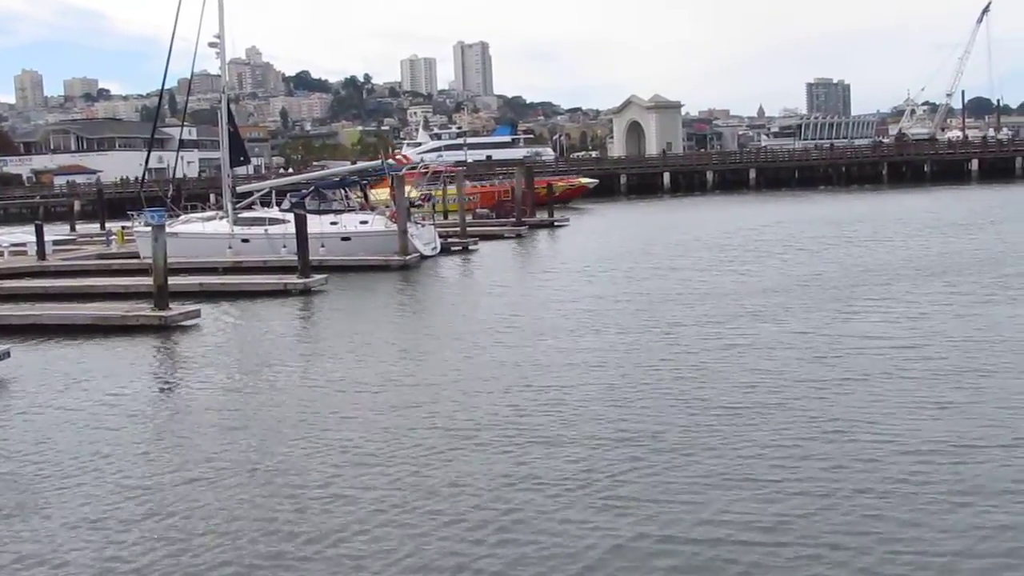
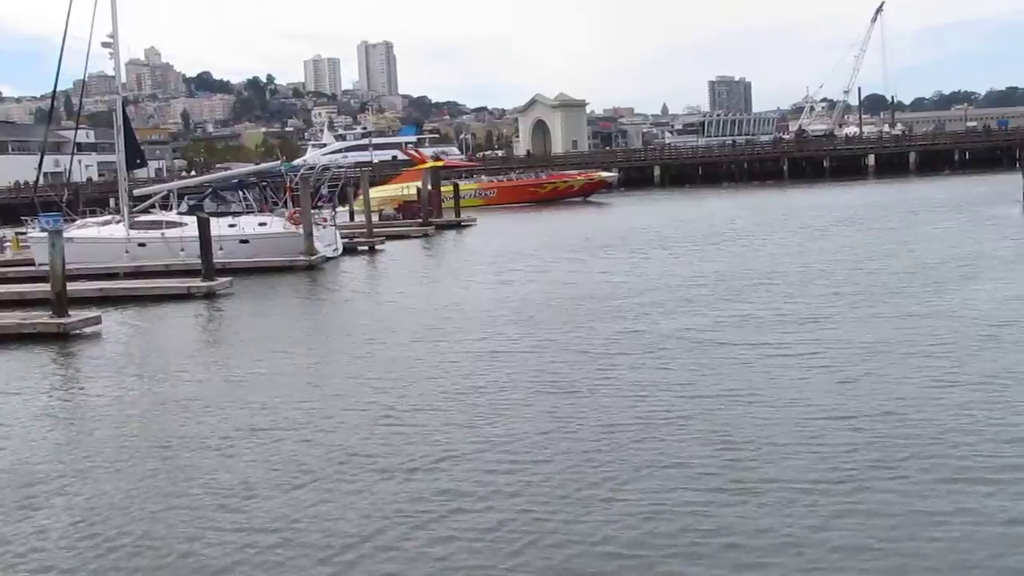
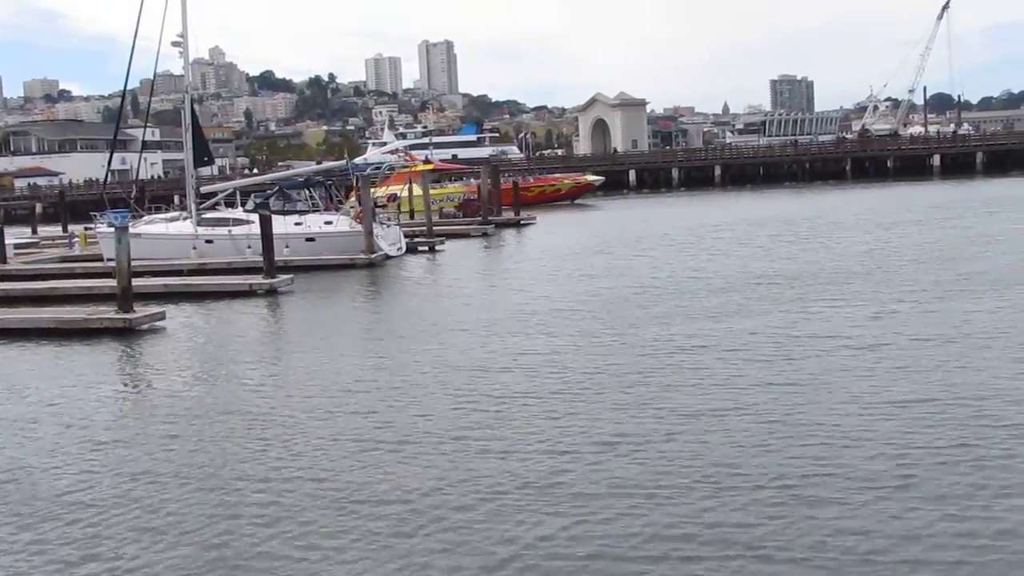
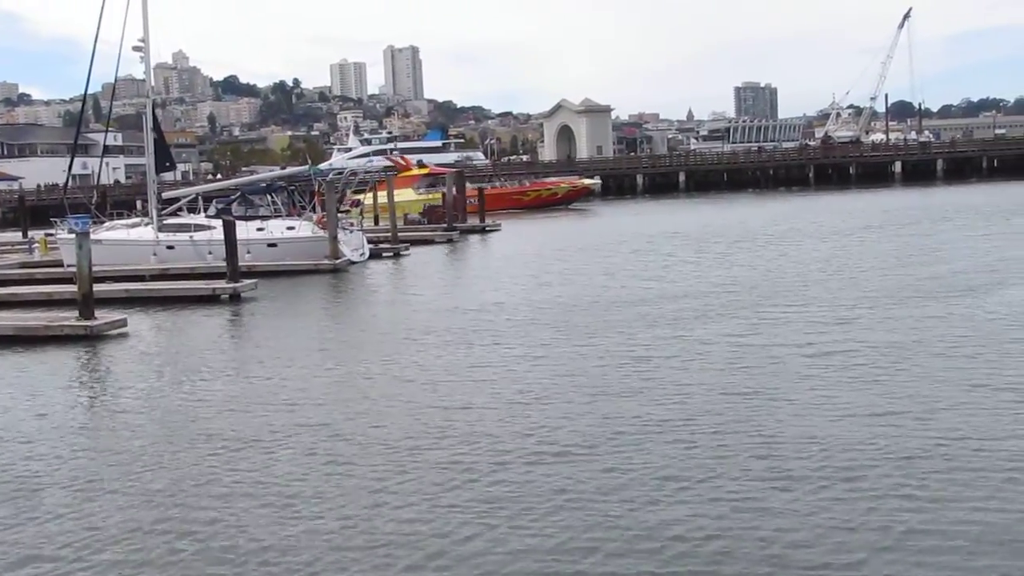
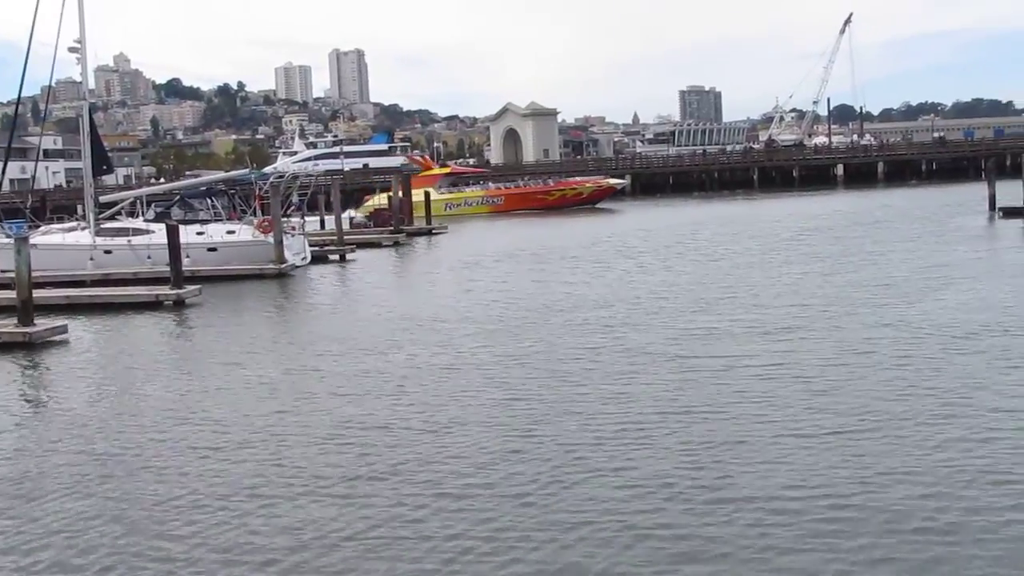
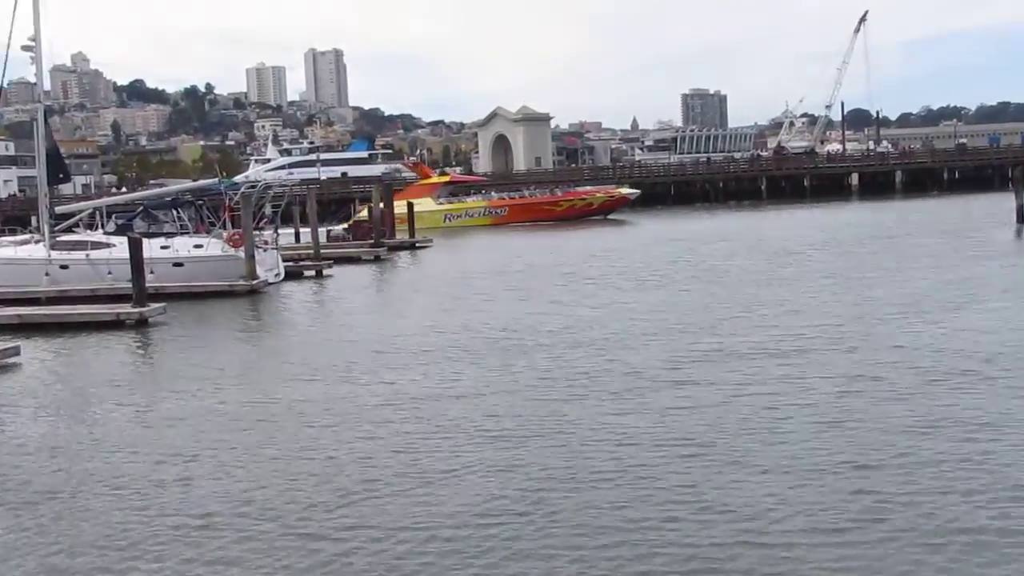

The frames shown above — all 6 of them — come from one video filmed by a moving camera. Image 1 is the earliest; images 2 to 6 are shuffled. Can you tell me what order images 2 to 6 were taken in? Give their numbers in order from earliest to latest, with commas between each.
3, 4, 2, 5, 6
